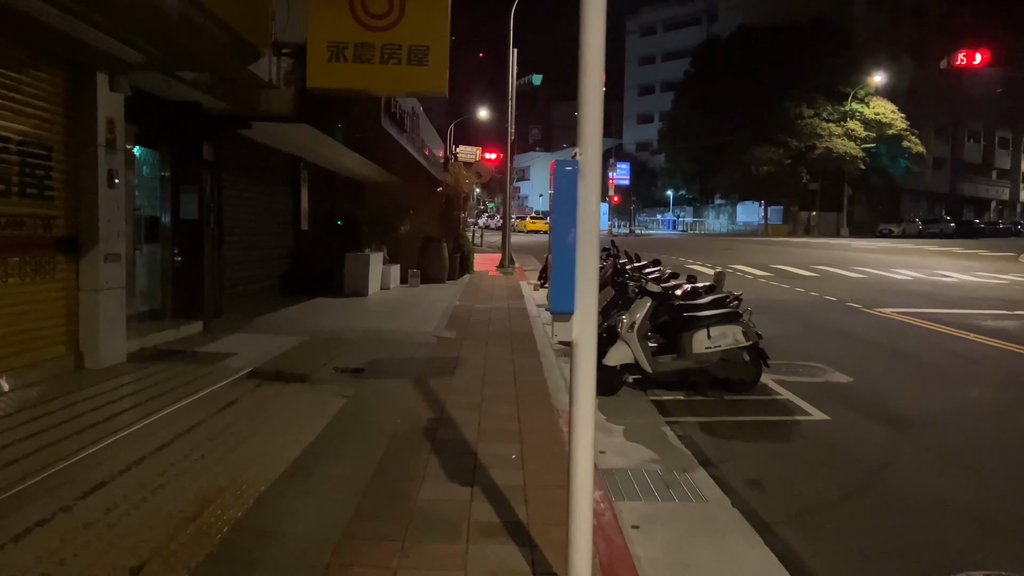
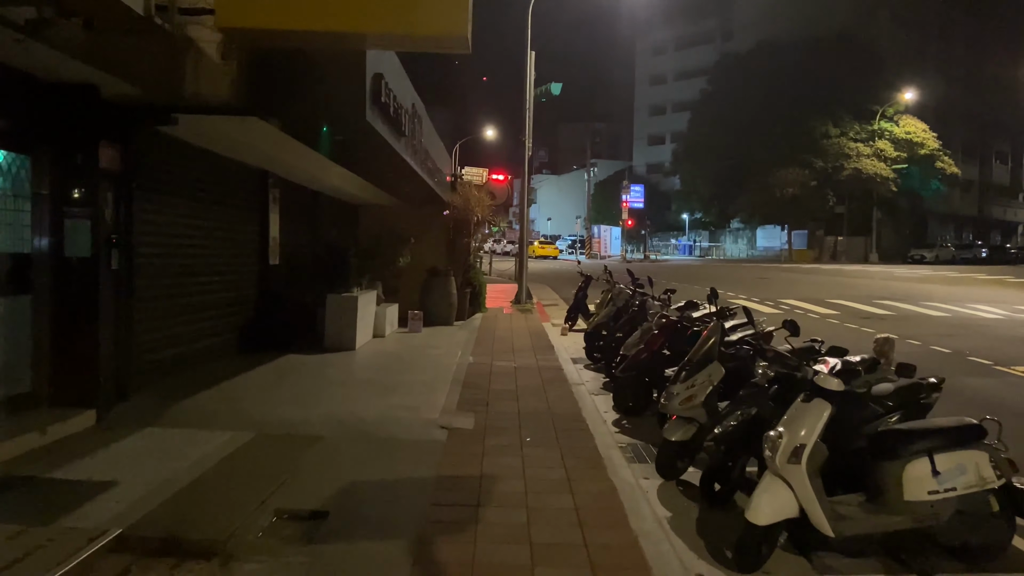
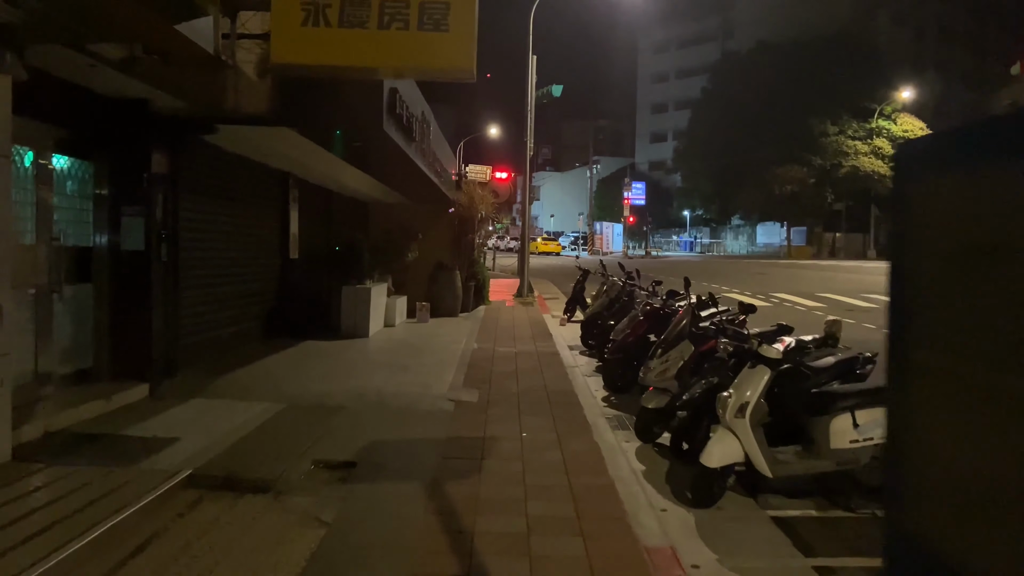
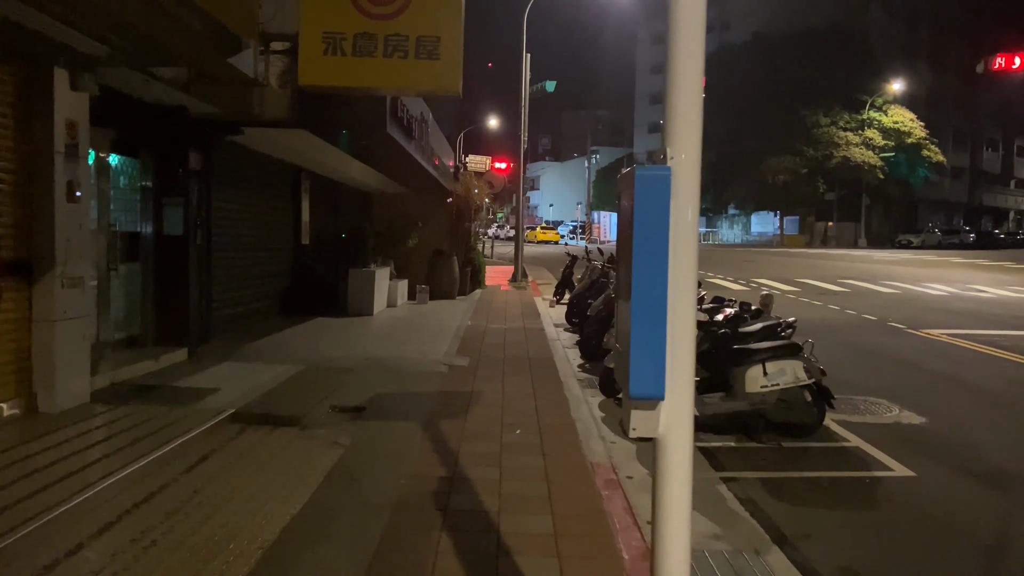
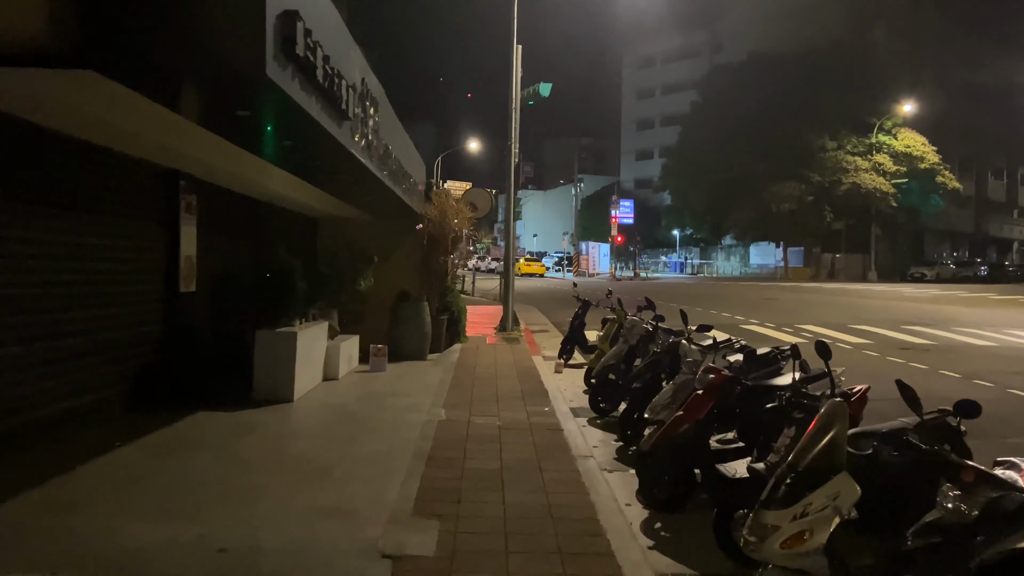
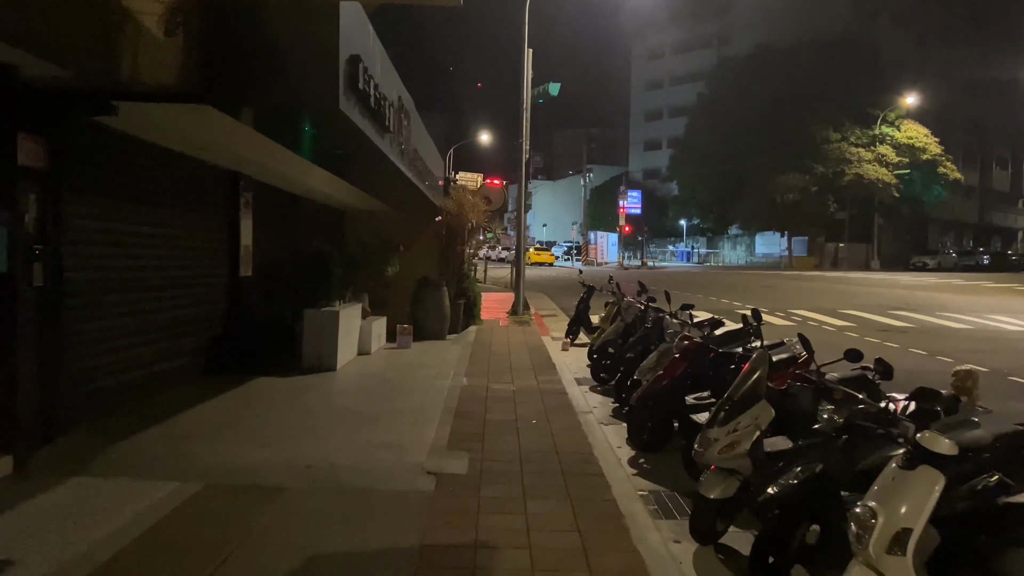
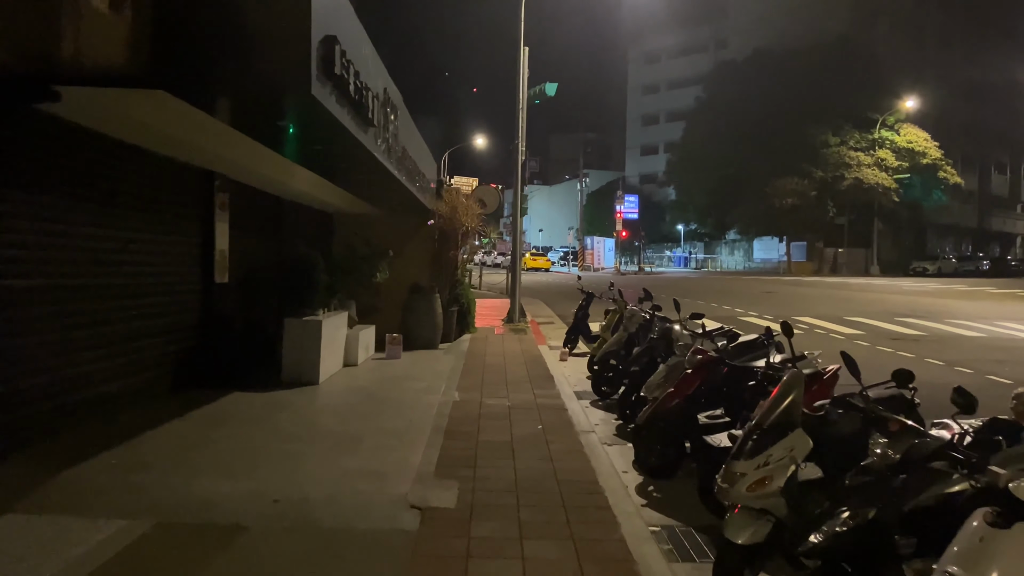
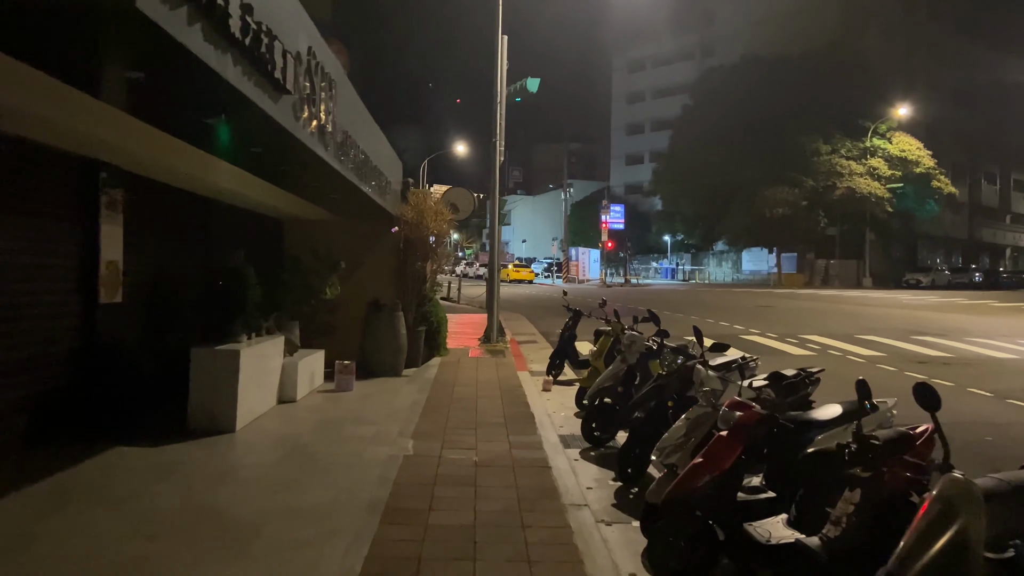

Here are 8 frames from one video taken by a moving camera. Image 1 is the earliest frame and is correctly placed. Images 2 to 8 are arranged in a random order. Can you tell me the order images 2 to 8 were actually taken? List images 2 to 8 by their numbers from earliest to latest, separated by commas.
4, 3, 2, 6, 7, 5, 8
